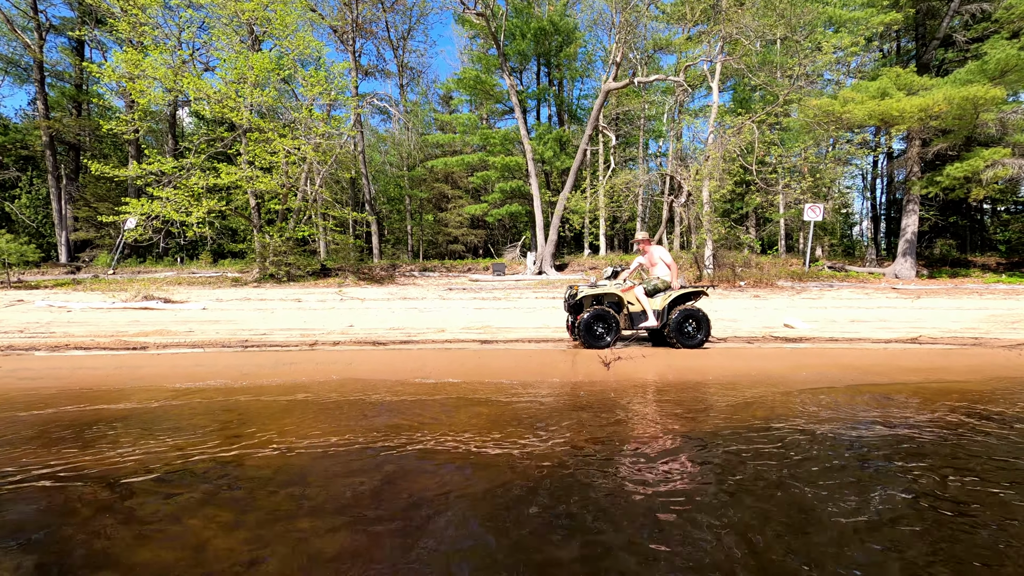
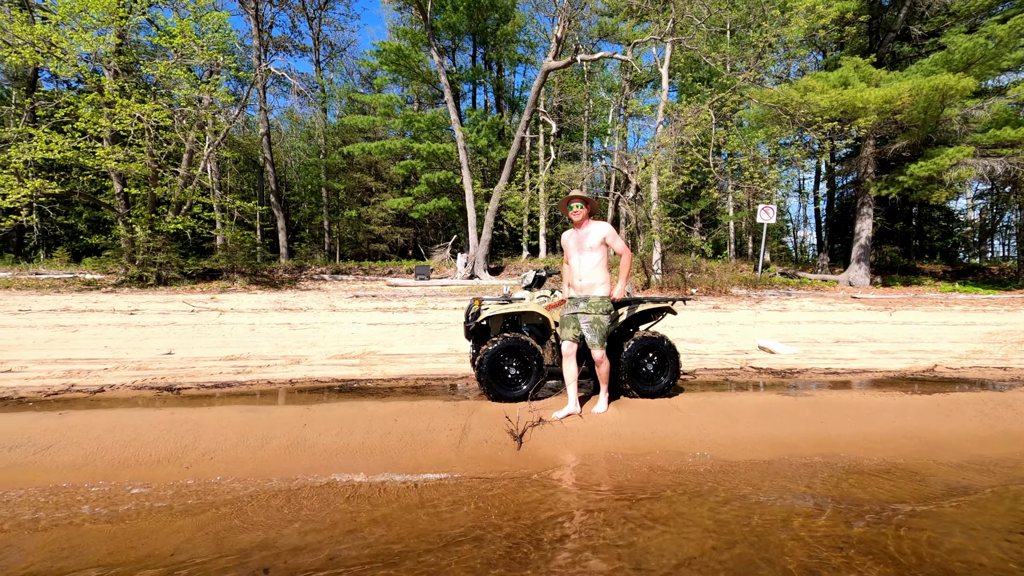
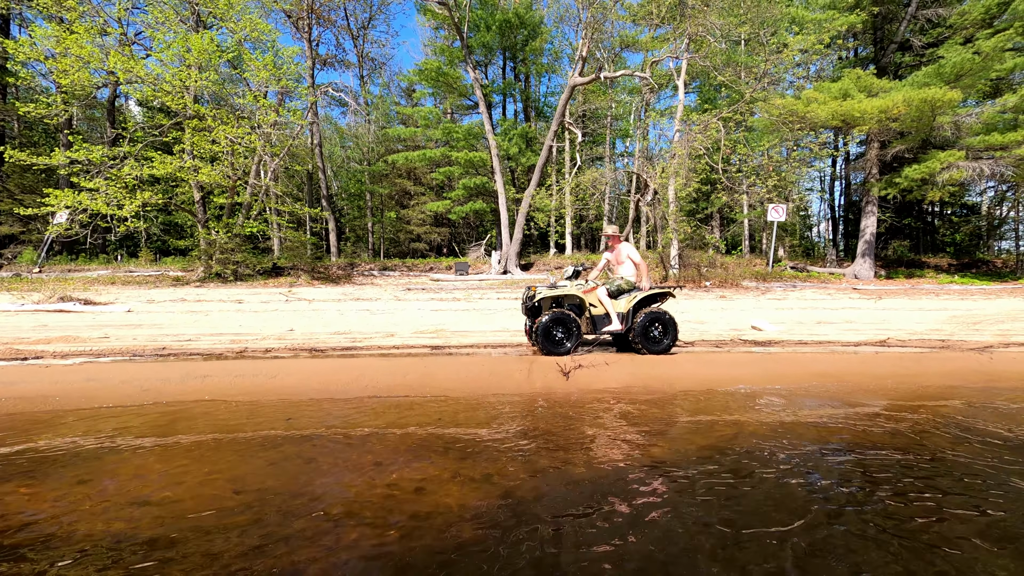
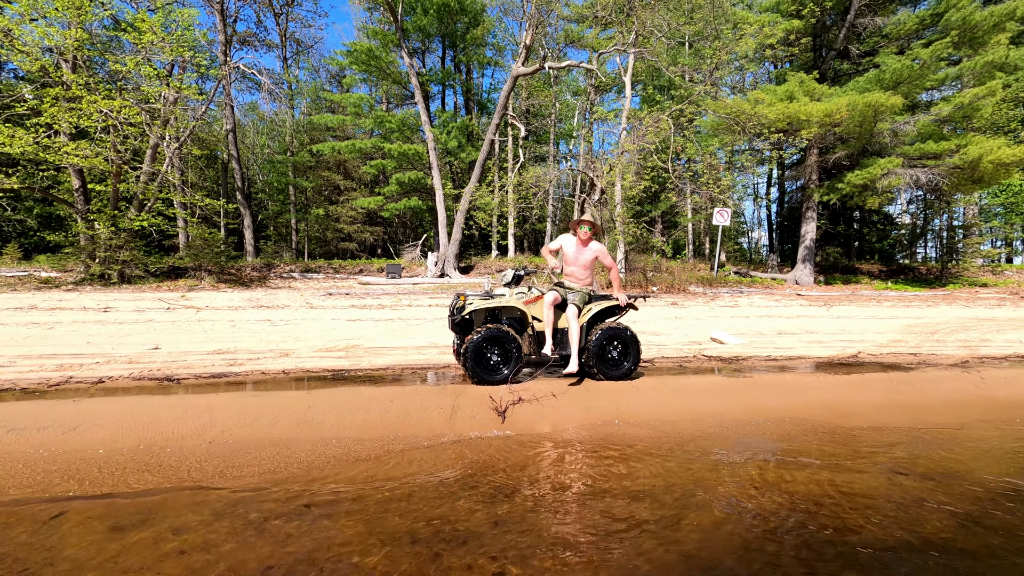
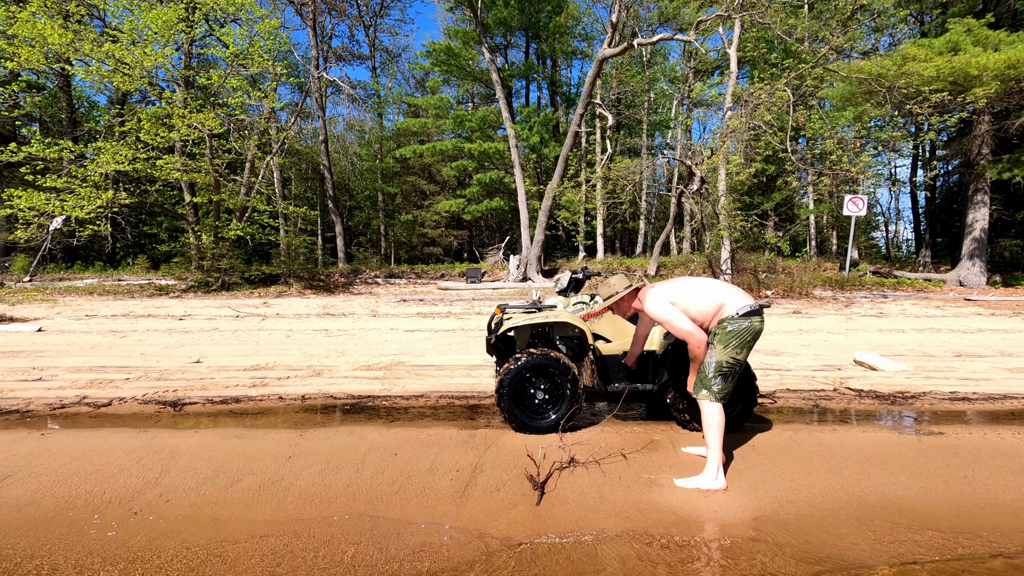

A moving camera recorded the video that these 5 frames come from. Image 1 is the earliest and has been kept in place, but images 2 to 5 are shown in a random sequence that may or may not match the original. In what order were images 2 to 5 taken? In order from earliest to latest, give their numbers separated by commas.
3, 4, 2, 5
